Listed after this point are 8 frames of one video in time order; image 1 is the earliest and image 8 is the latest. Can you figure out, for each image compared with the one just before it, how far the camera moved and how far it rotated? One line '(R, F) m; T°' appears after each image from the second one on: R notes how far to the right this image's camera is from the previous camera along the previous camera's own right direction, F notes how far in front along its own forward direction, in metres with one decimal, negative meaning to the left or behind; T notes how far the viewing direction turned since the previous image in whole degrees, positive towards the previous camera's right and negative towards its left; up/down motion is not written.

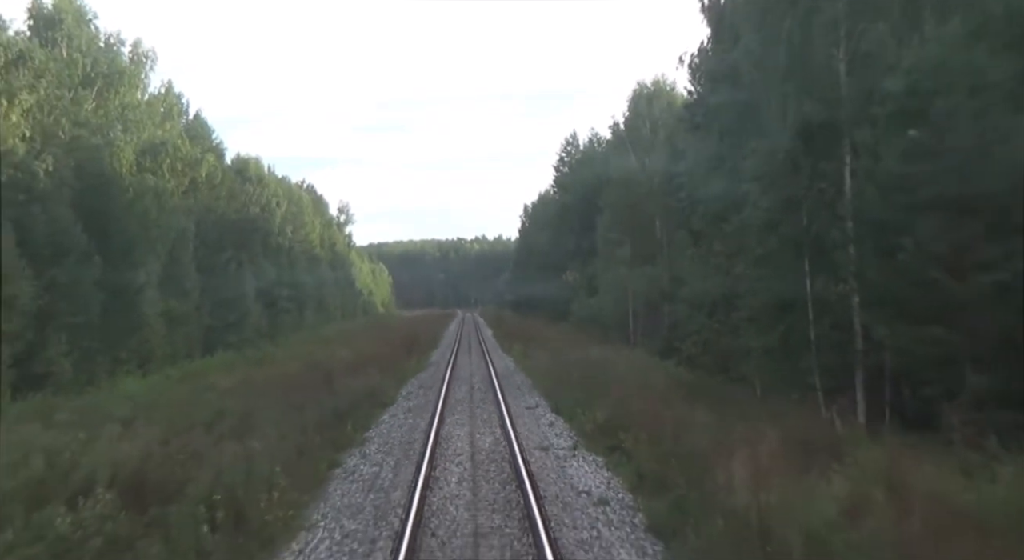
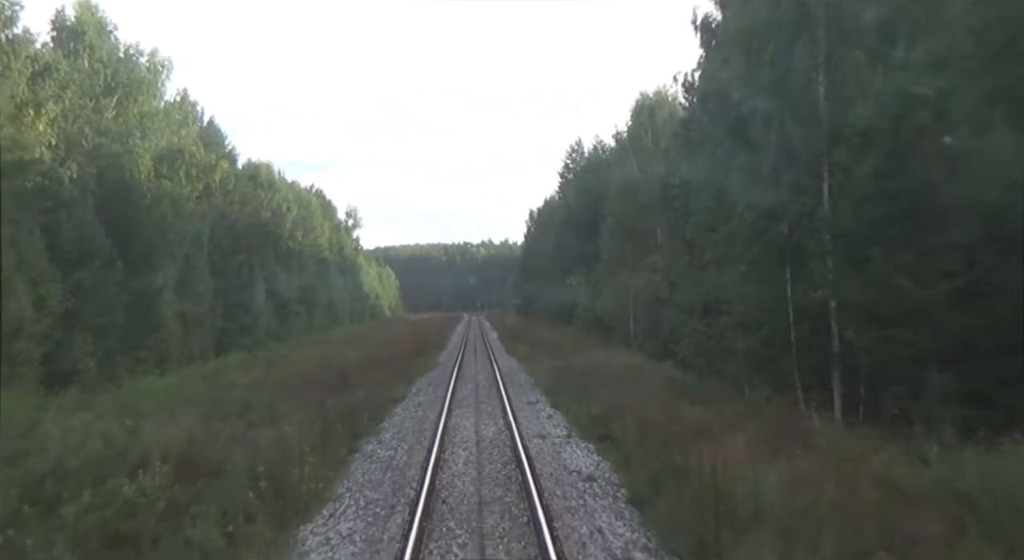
(+0.1, -1.3) m; 0°
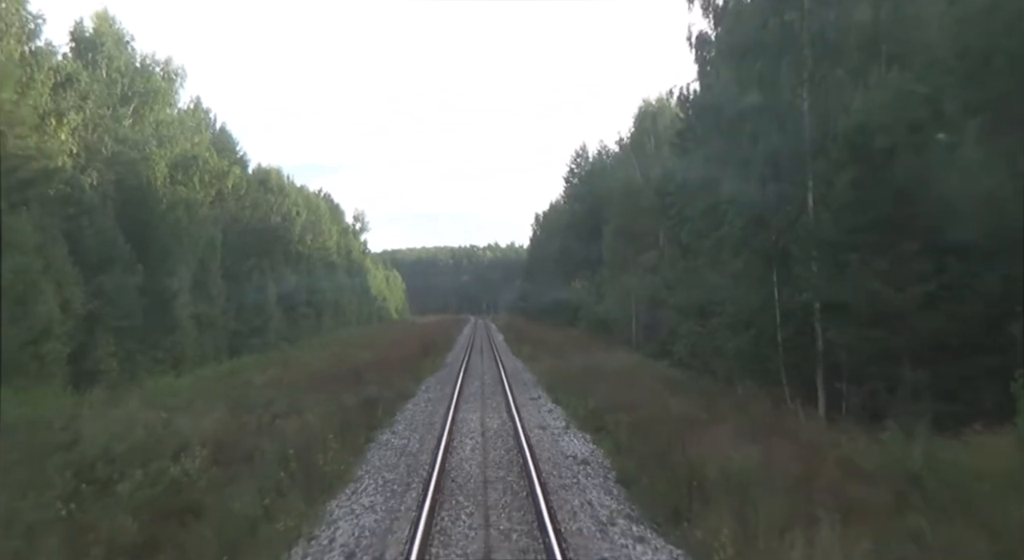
(+0.1, -1.1) m; -1°
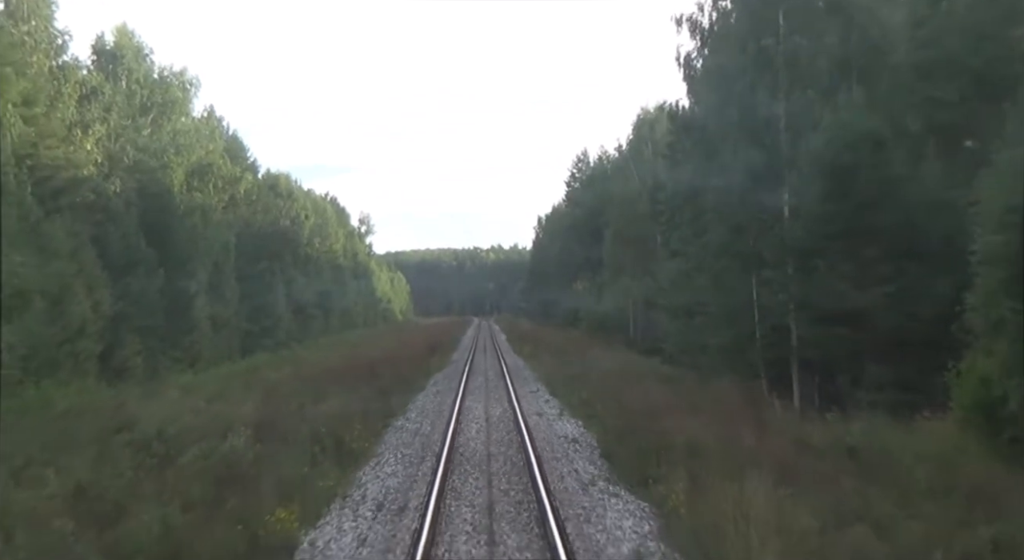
(+0.1, -1.8) m; 0°
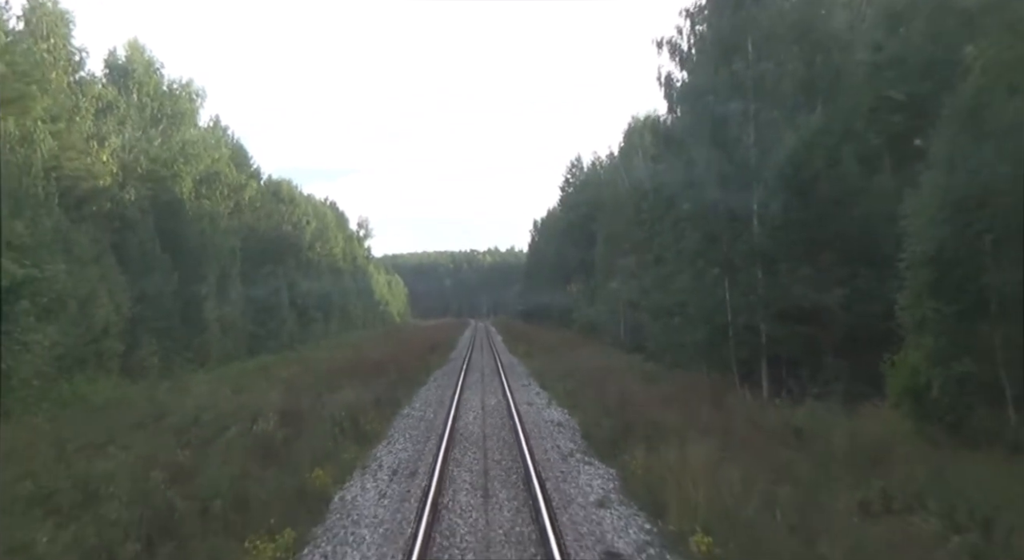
(+0.1, -2.0) m; 0°
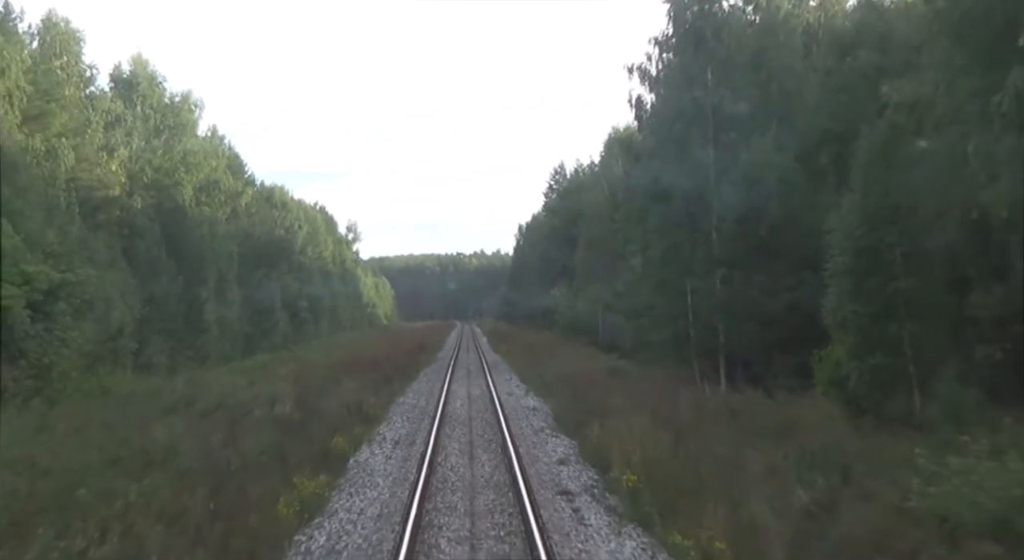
(+0.2, -2.7) m; +1°
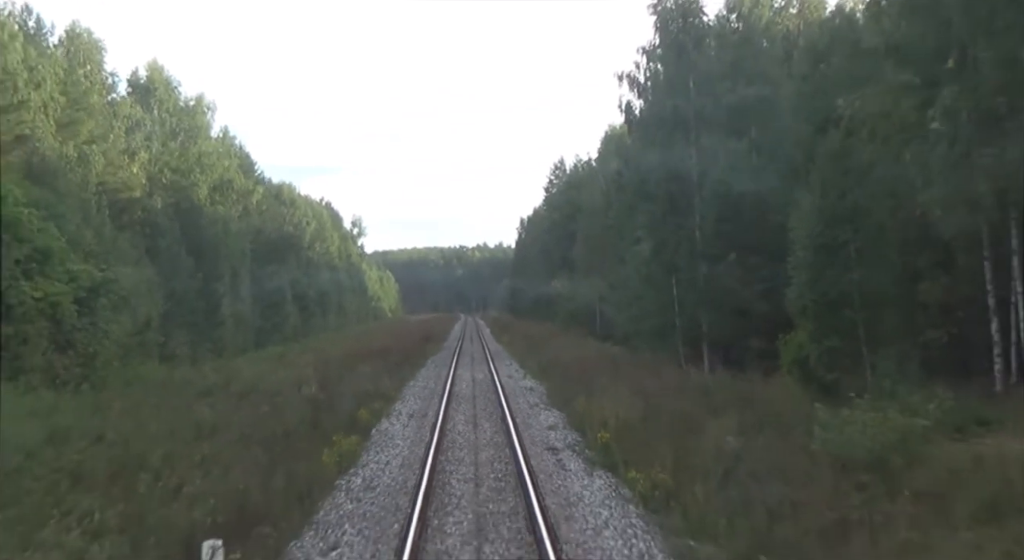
(+0.2, -2.2) m; 0°
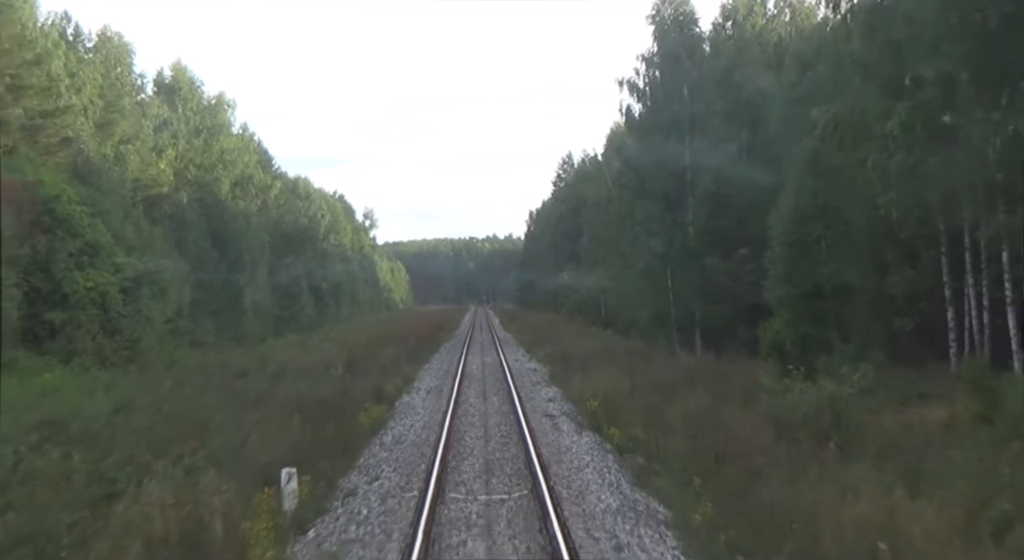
(+0.1, -2.2) m; -1°
